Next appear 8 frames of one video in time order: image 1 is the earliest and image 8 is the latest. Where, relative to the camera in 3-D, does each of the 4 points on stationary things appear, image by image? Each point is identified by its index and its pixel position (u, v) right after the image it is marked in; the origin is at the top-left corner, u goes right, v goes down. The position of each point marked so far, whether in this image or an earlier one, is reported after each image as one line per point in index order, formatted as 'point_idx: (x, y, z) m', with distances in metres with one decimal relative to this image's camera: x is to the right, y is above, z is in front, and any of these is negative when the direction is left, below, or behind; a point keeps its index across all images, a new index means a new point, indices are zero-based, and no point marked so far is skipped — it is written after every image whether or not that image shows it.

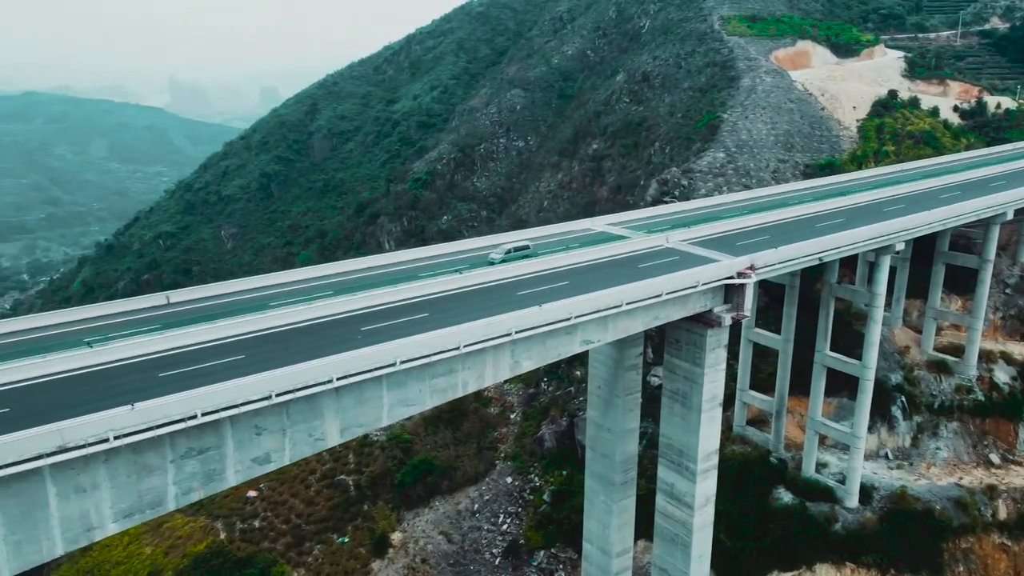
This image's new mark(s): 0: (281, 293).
0: (-5.6, -0.1, +20.1) m
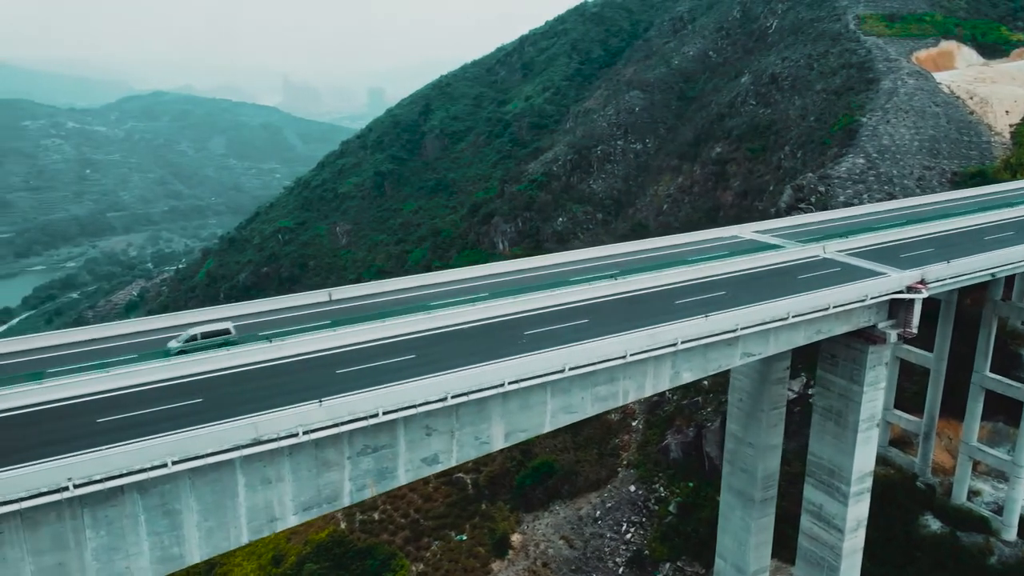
0: (-1.8, -0.2, +20.2) m
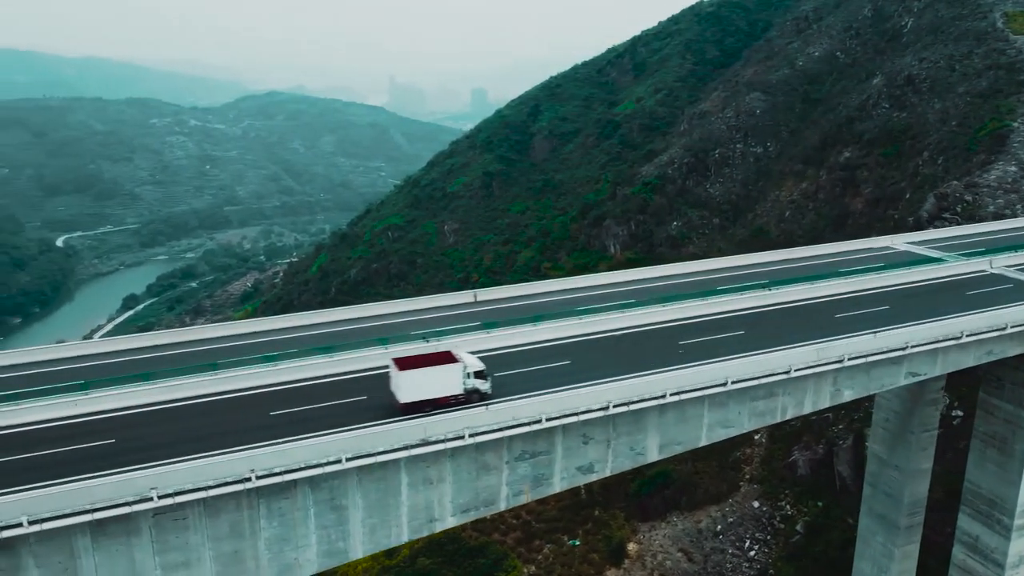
0: (+1.8, -0.3, +20.0) m
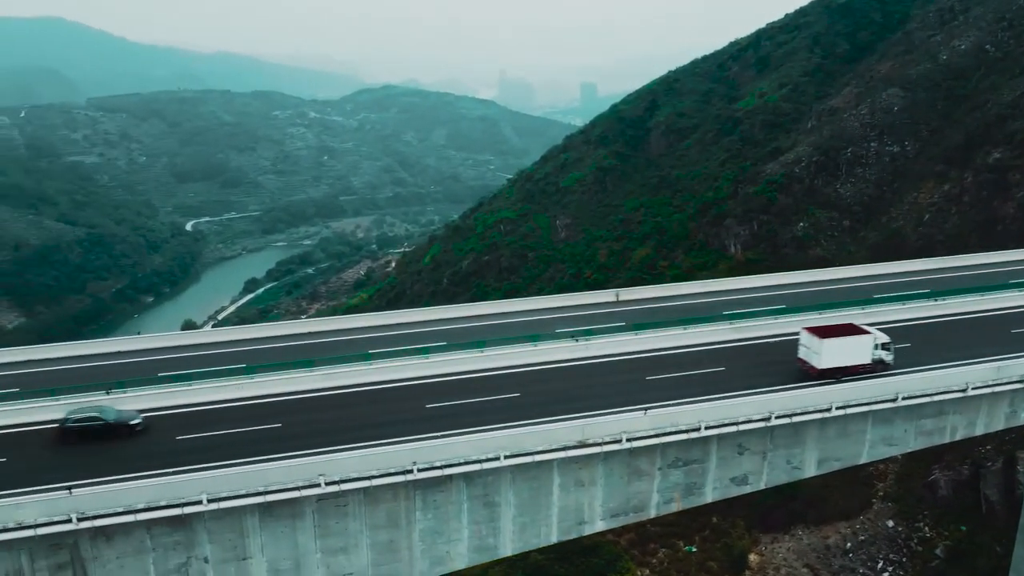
0: (+5.2, -0.4, +19.3) m
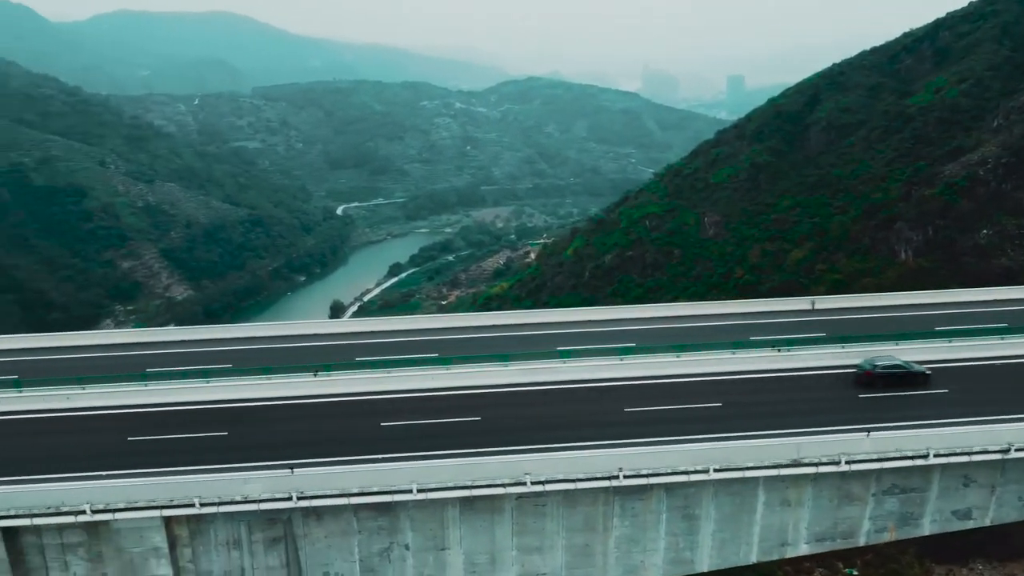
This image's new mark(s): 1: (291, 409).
0: (+9.4, -0.7, +17.8) m
1: (-3.9, -2.1, +14.5) m
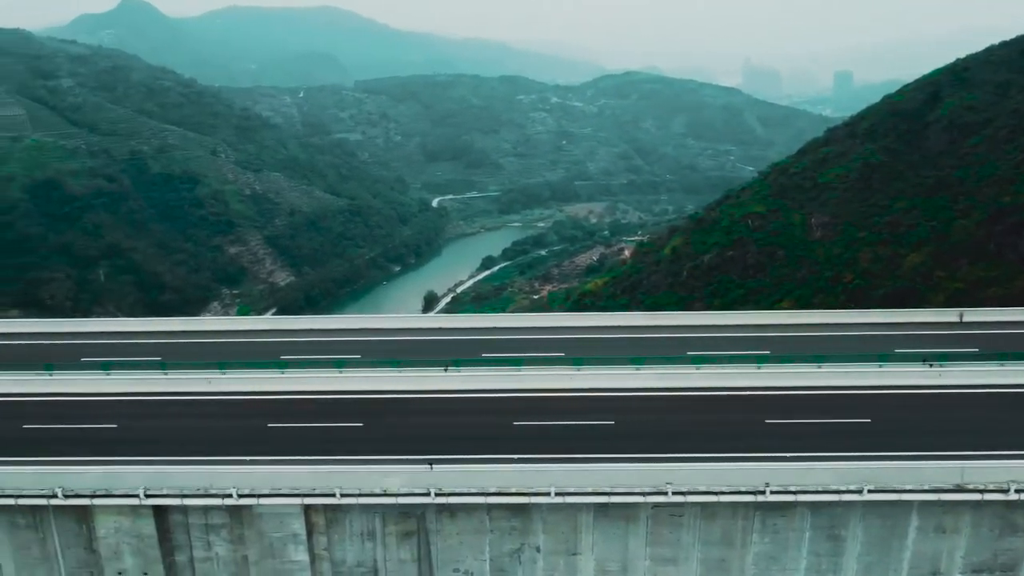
0: (+12.0, -1.0, +16.3) m
1: (-1.6, -2.0, +14.5) m
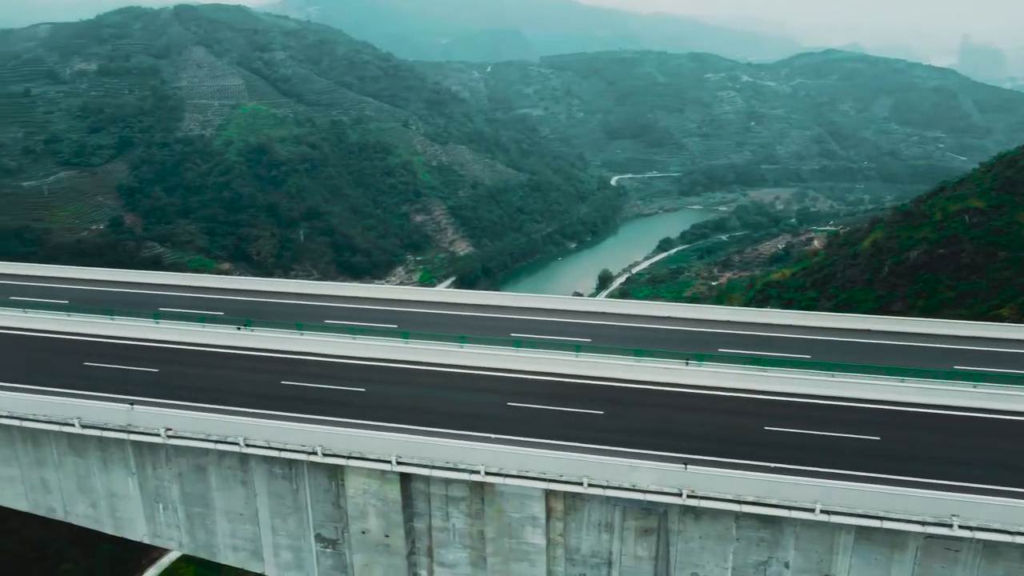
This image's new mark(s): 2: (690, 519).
0: (+16.3, -1.7, +13.0) m
1: (+2.6, -1.8, +14.0) m
2: (+2.6, -3.4, +12.0) m
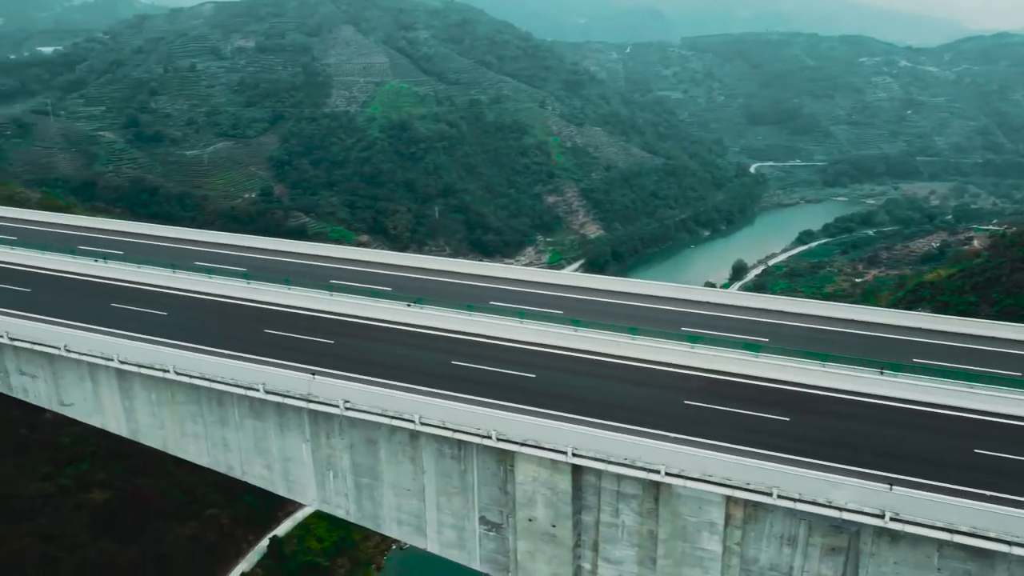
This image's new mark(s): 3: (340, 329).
0: (+18.8, -2.5, +10.0) m
1: (+5.4, -1.9, +13.1) m
2: (+5.1, -3.5, +11.1) m
3: (-3.6, -0.9, +17.2) m
